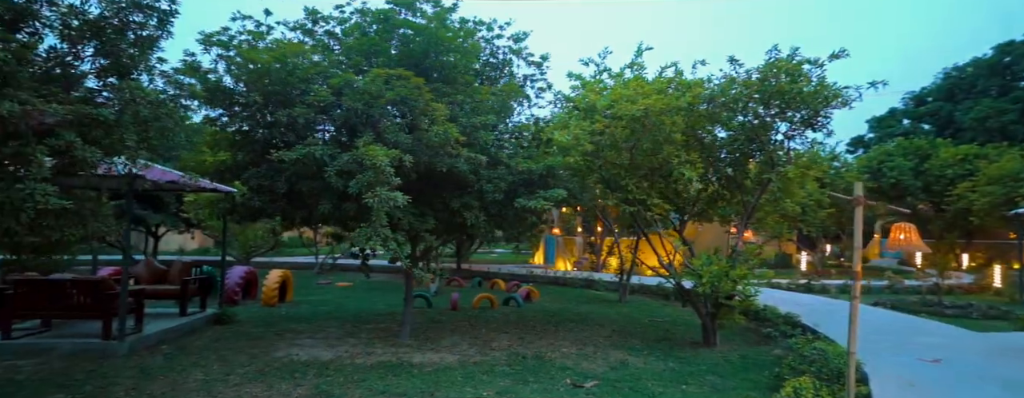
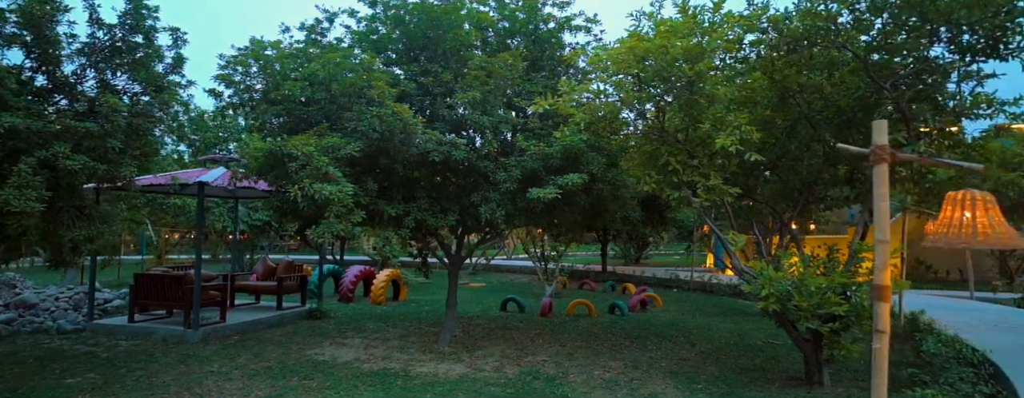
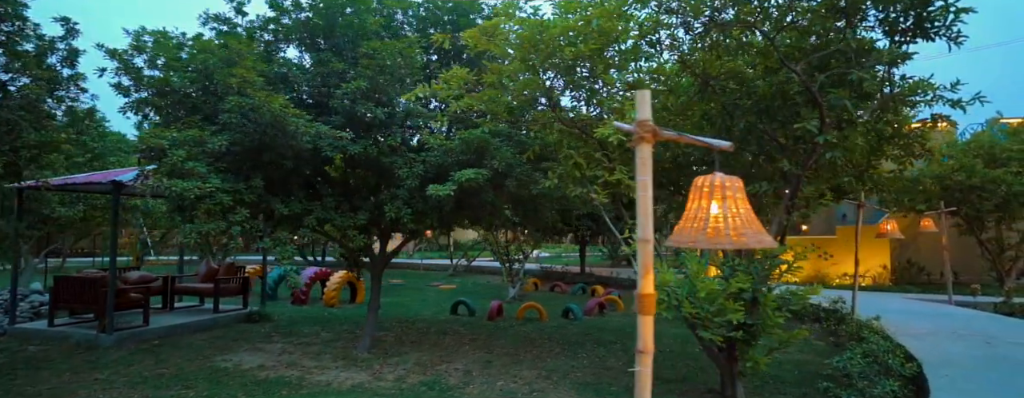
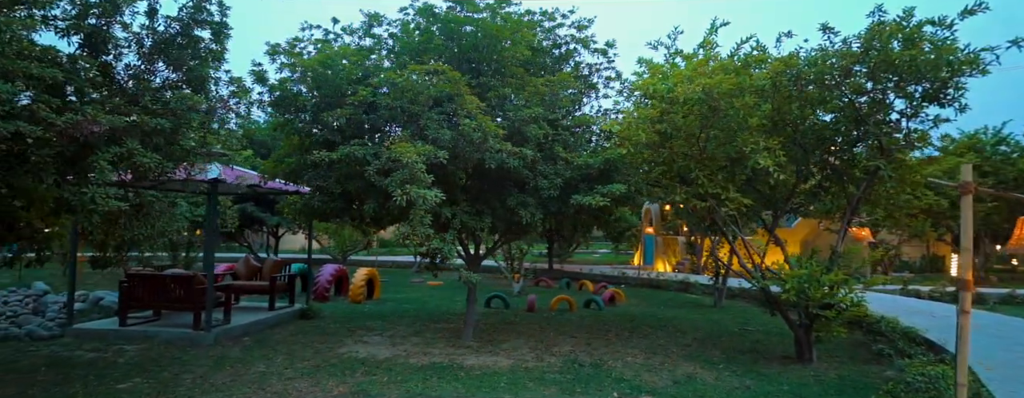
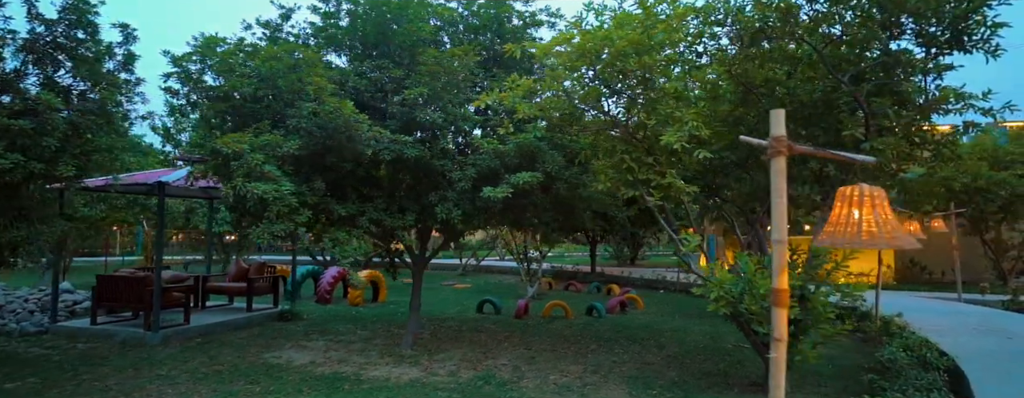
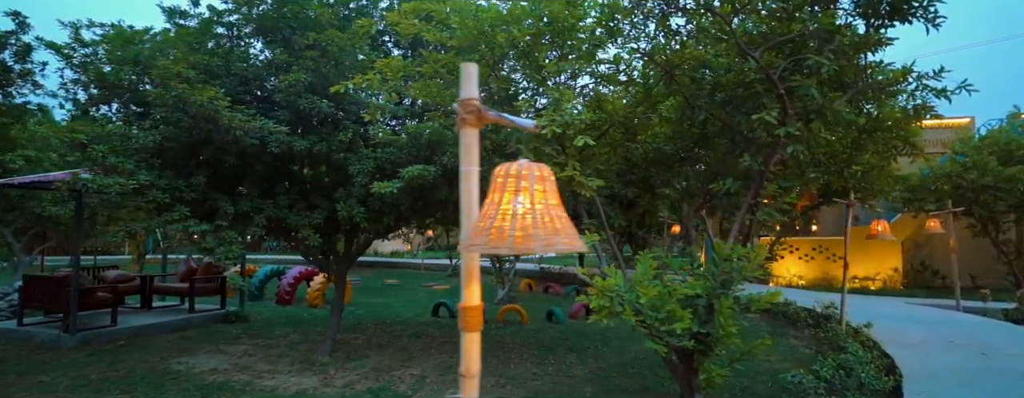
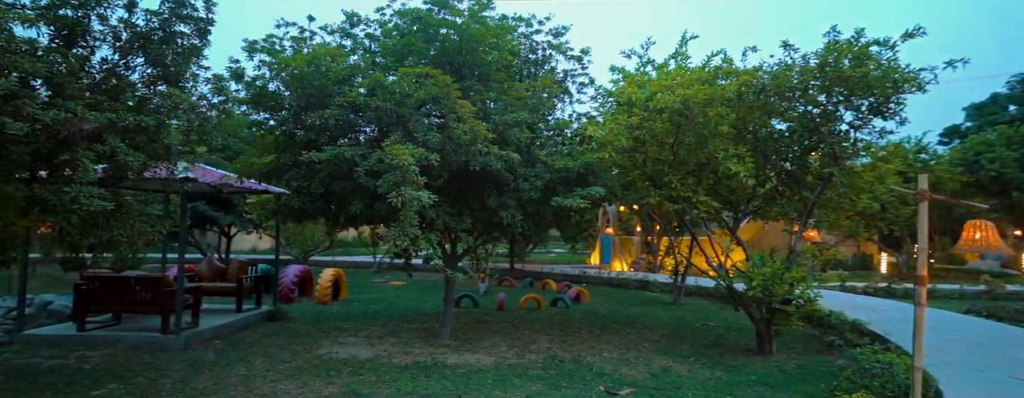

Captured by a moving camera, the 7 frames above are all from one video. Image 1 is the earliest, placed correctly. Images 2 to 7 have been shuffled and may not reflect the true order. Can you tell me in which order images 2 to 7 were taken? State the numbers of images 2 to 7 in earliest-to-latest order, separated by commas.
7, 4, 2, 5, 3, 6
